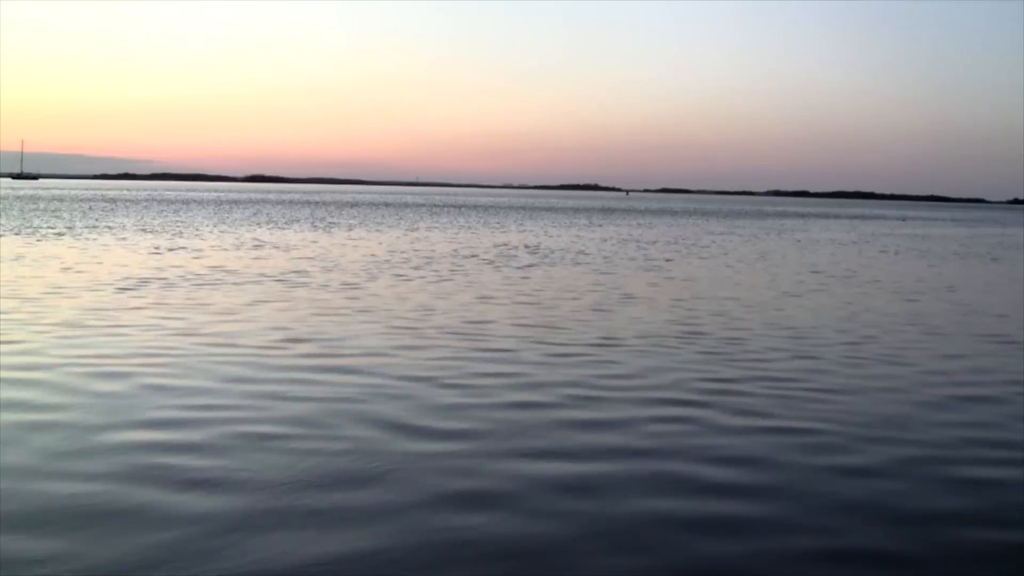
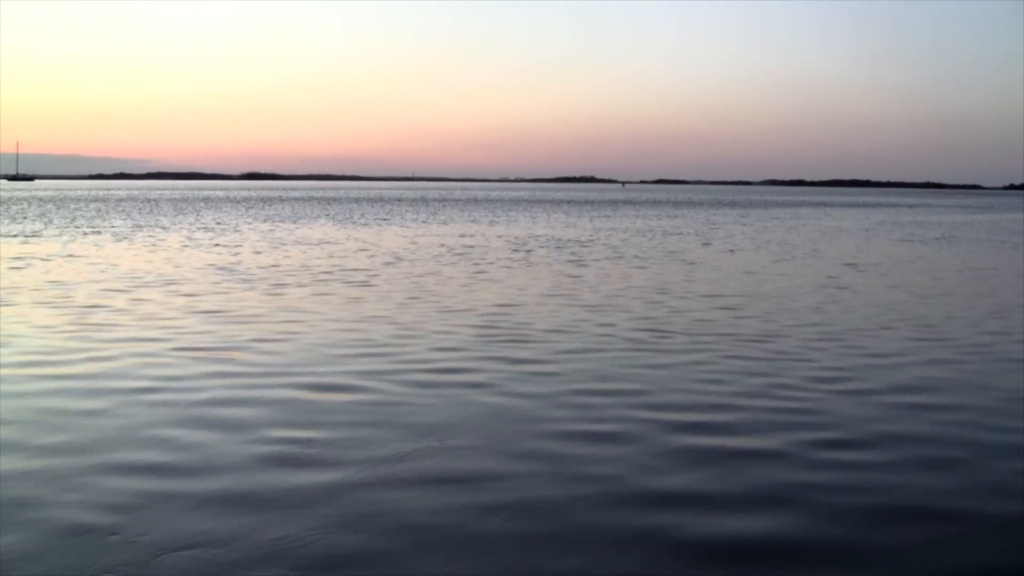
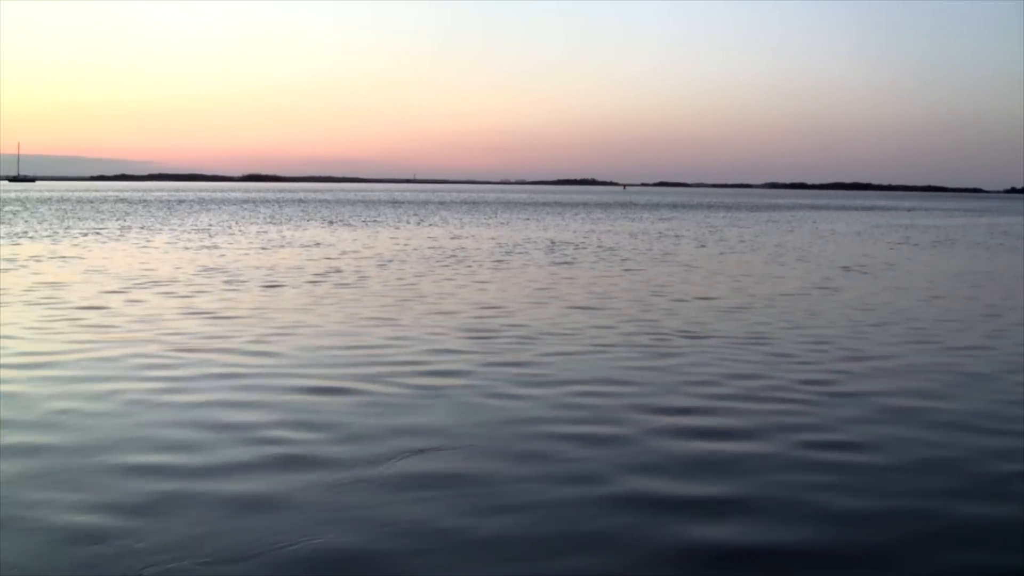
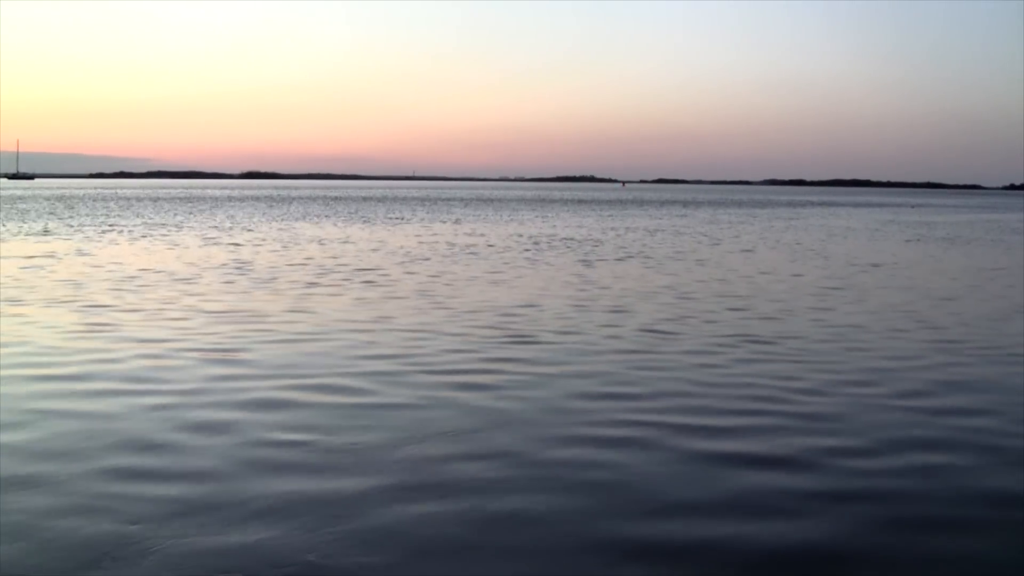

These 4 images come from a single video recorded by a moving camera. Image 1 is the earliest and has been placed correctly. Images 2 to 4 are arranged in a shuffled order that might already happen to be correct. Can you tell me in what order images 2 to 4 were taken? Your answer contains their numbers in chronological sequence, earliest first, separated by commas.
3, 2, 4
